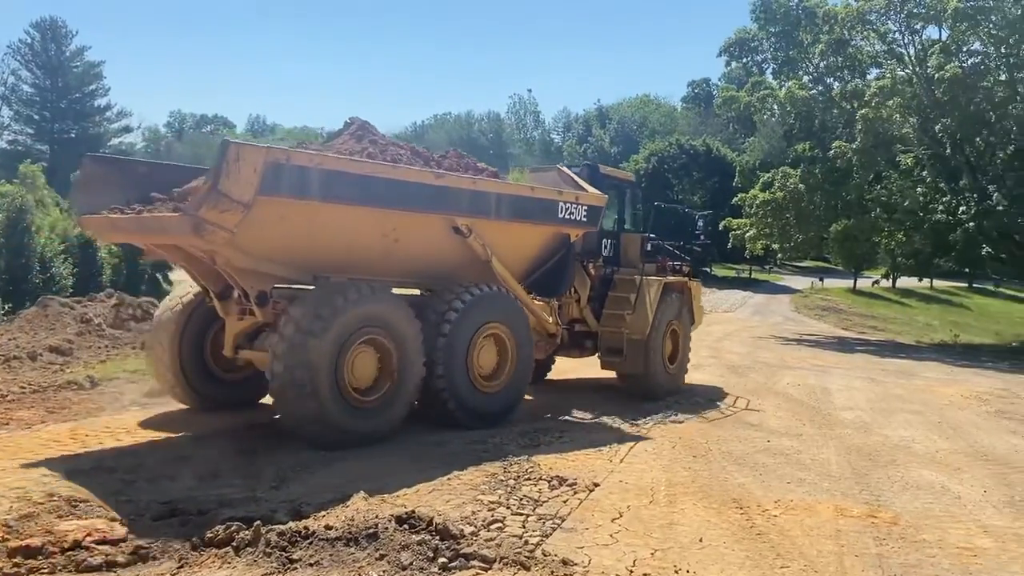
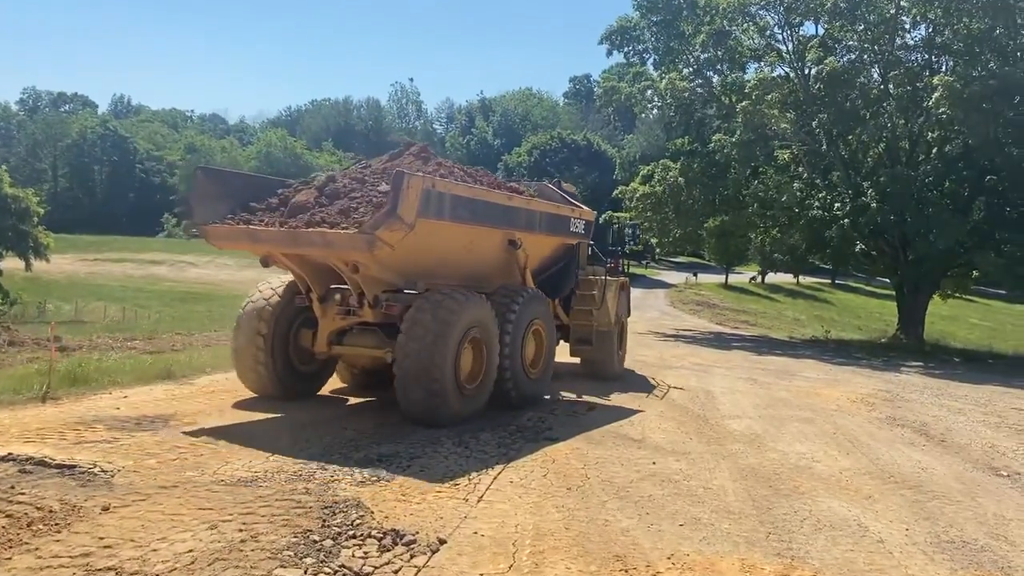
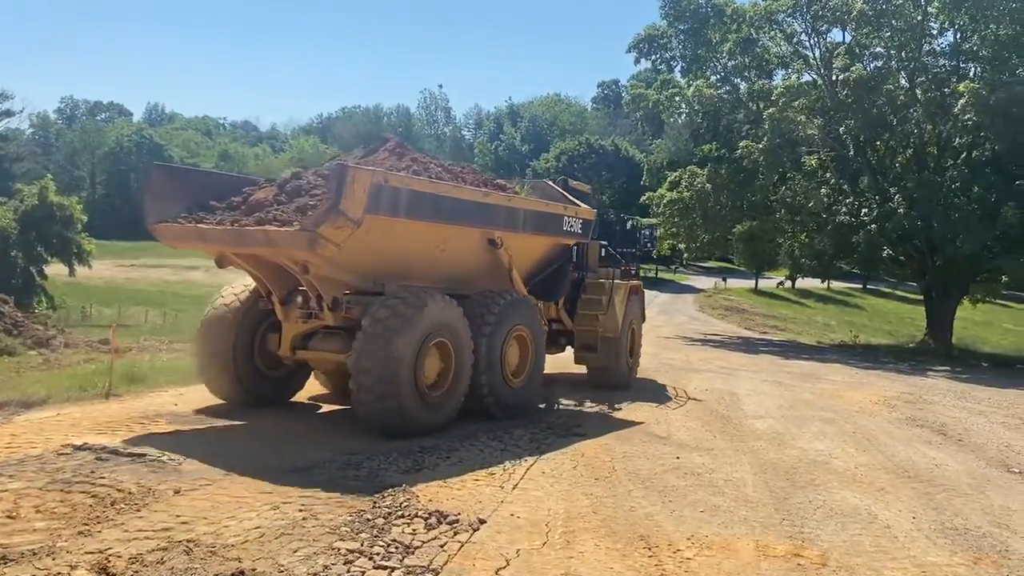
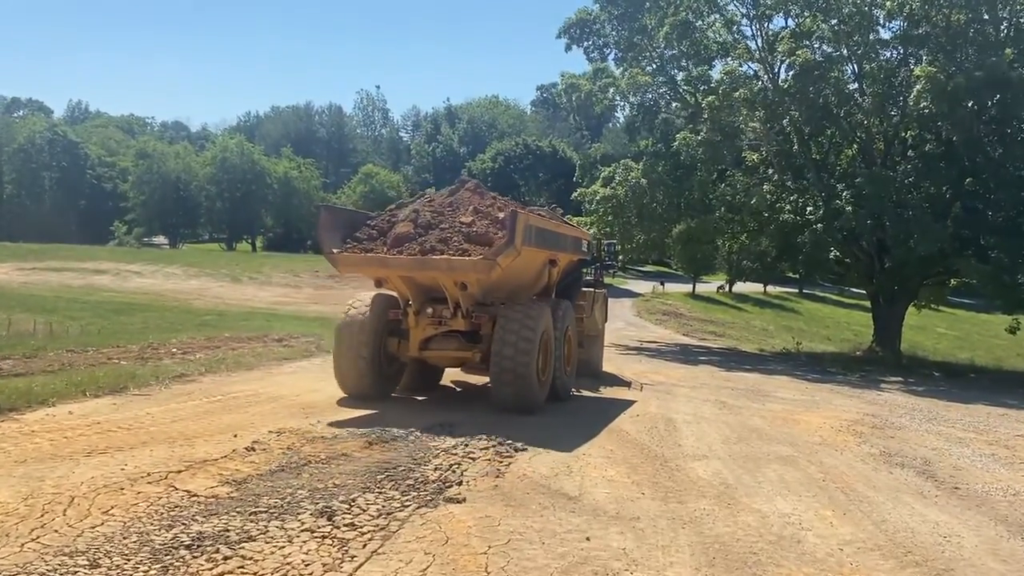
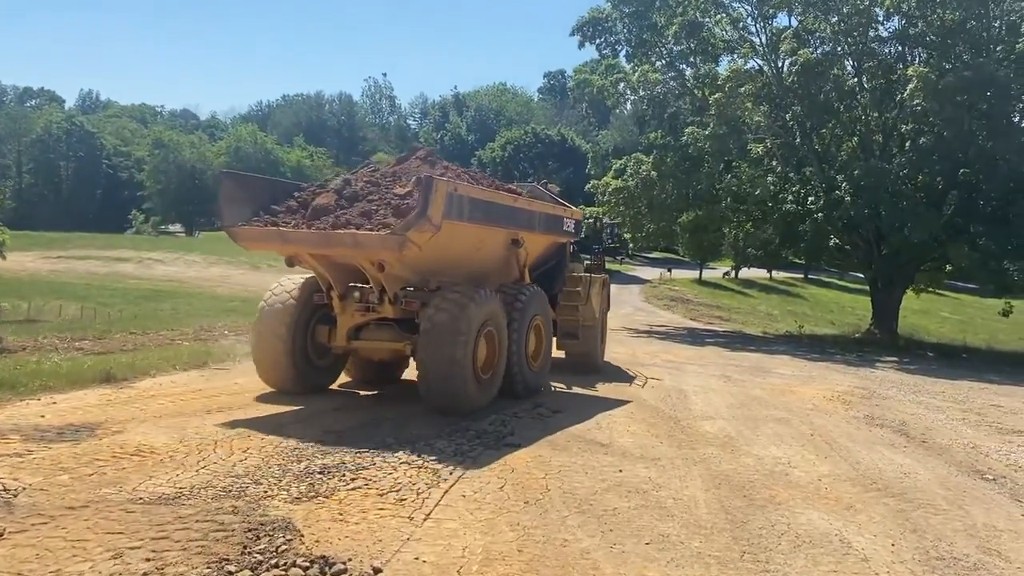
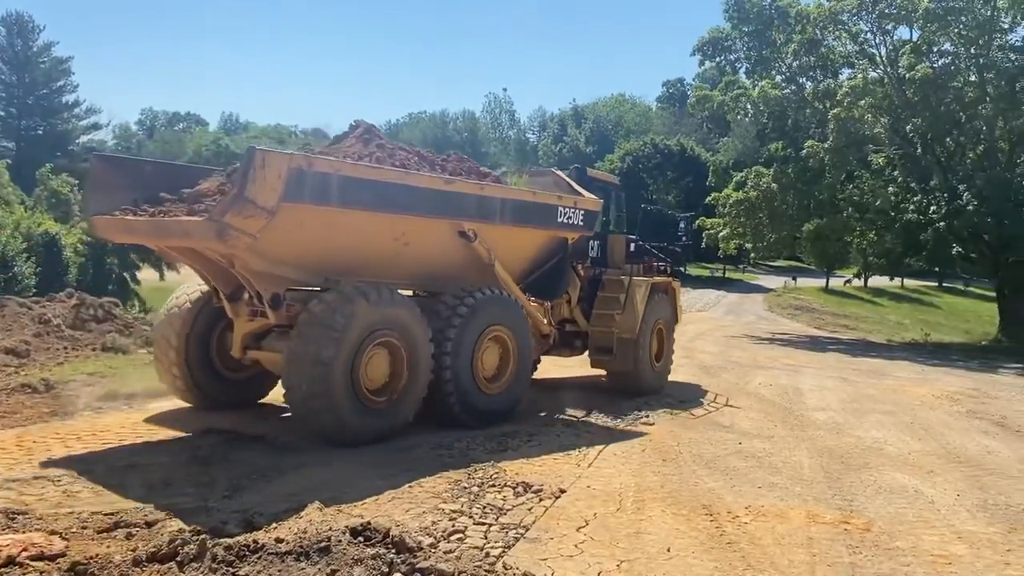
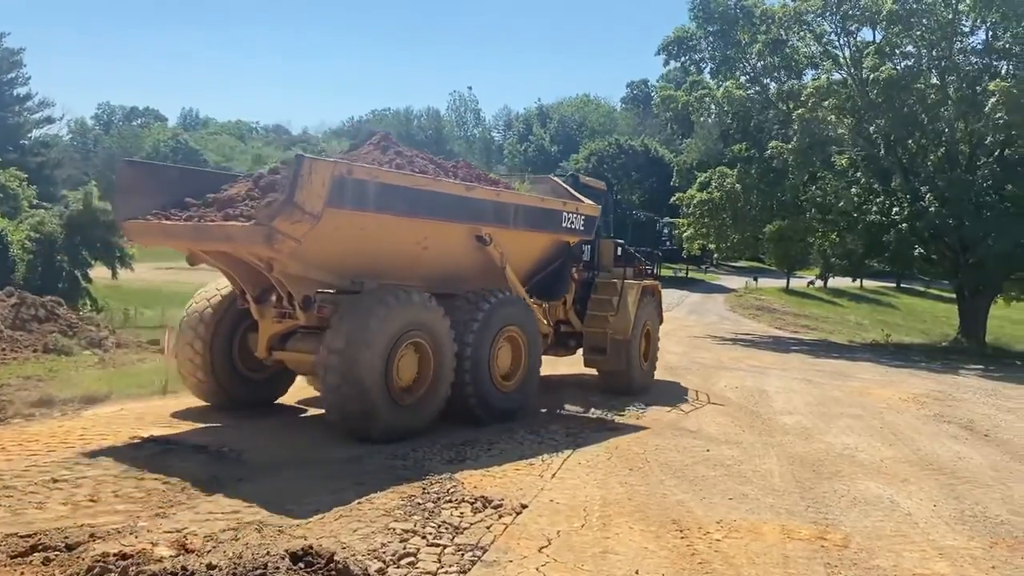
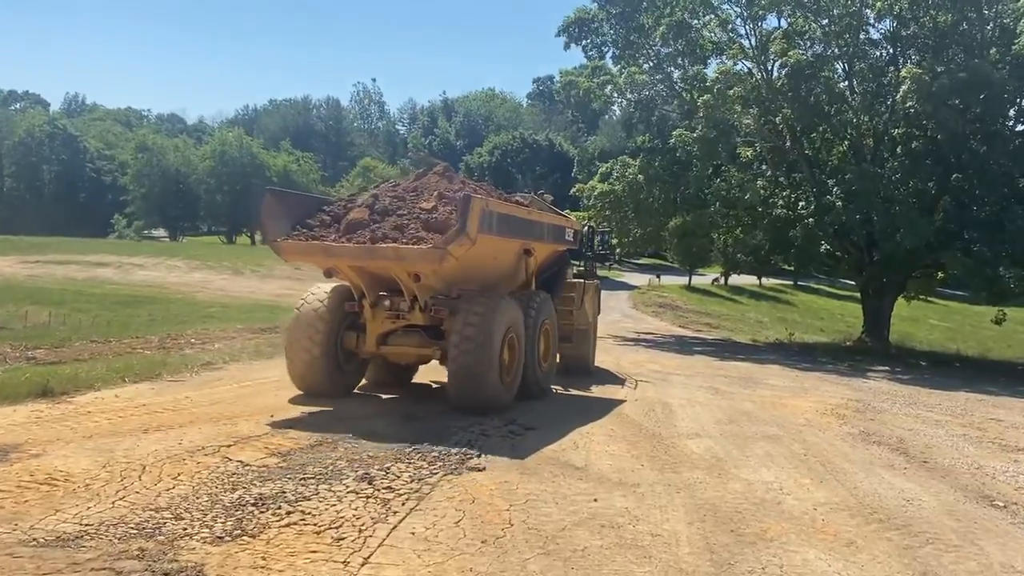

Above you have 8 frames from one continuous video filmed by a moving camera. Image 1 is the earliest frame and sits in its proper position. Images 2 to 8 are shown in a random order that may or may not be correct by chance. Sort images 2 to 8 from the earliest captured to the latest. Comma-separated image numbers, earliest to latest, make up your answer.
6, 7, 3, 2, 5, 8, 4
